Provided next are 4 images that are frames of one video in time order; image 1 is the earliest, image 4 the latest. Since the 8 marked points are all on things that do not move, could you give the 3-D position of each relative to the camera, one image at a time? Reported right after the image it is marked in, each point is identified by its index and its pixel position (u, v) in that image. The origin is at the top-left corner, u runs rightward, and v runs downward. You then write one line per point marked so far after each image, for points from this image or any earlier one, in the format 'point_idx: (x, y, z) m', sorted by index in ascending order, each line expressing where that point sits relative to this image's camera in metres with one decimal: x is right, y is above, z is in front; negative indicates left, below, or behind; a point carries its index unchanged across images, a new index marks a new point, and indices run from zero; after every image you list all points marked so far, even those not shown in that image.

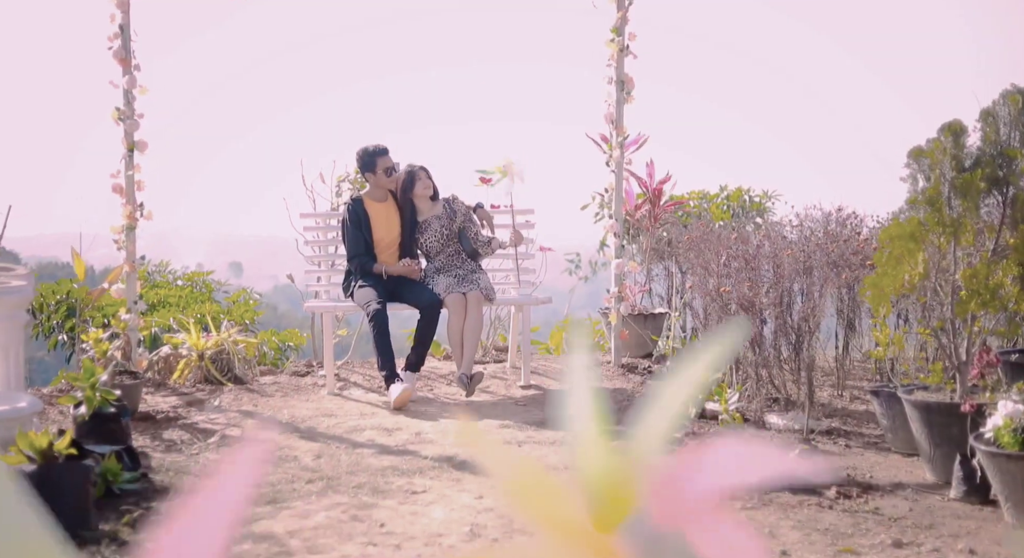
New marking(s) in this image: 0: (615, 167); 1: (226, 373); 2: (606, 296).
0: (+0.6, +0.7, +4.9) m
1: (-1.5, -0.5, +3.9) m
2: (+0.6, -0.1, +5.0) m
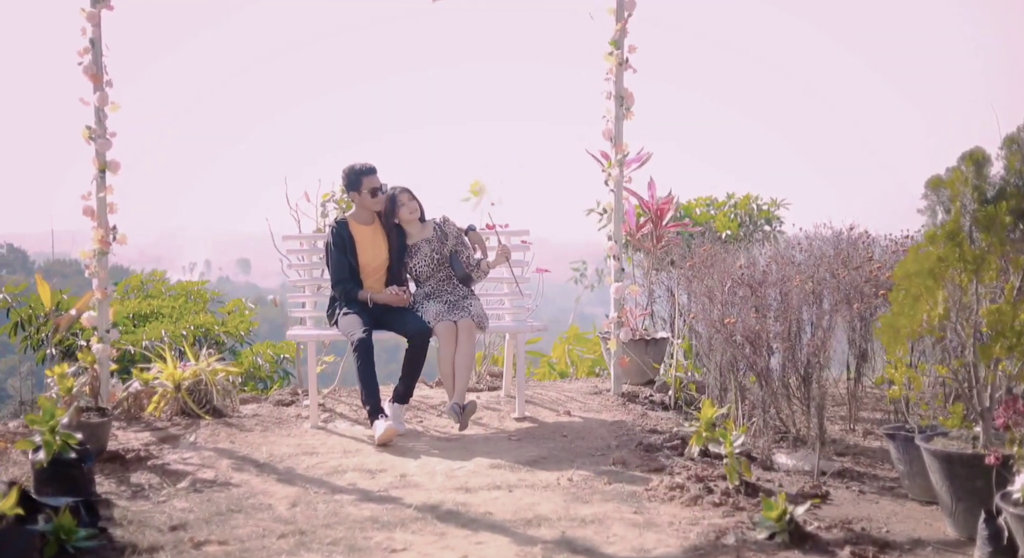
0: (+0.6, +0.5, +4.7) m
1: (-1.5, -0.6, +3.7) m
2: (+0.6, -0.3, +4.8) m
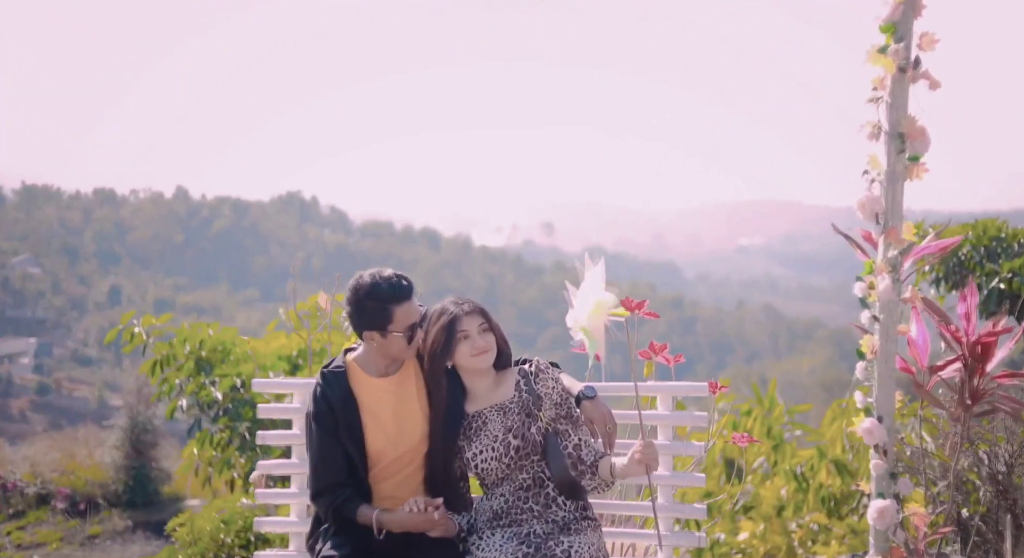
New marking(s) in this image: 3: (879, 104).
0: (+1.1, -0.1, +2.4) m
1: (-1.2, -1.2, +2.2) m
2: (+1.1, -0.9, +2.4) m
3: (+1.1, +0.5, +2.4) m
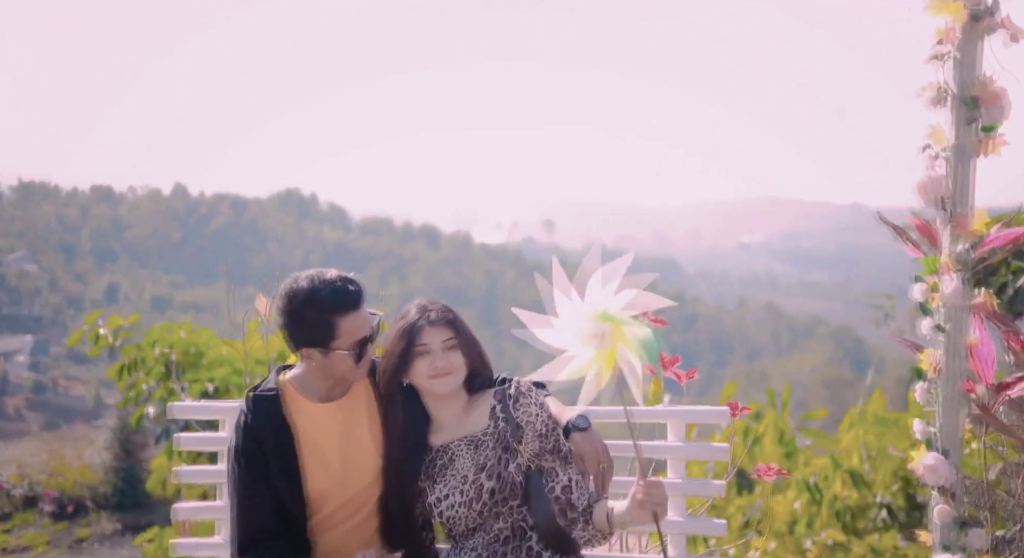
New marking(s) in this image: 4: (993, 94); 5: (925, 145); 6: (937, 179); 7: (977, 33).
0: (+1.1, -0.1, +1.9) m
1: (-1.3, -1.2, +1.7) m
2: (+1.0, -0.9, +2.0) m
3: (+1.1, +0.5, +1.9) m
4: (+1.1, +0.4, +1.8) m
5: (+1.0, +0.3, +1.9) m
6: (+1.0, +0.2, +1.9) m
7: (+1.1, +0.6, +1.8) m
